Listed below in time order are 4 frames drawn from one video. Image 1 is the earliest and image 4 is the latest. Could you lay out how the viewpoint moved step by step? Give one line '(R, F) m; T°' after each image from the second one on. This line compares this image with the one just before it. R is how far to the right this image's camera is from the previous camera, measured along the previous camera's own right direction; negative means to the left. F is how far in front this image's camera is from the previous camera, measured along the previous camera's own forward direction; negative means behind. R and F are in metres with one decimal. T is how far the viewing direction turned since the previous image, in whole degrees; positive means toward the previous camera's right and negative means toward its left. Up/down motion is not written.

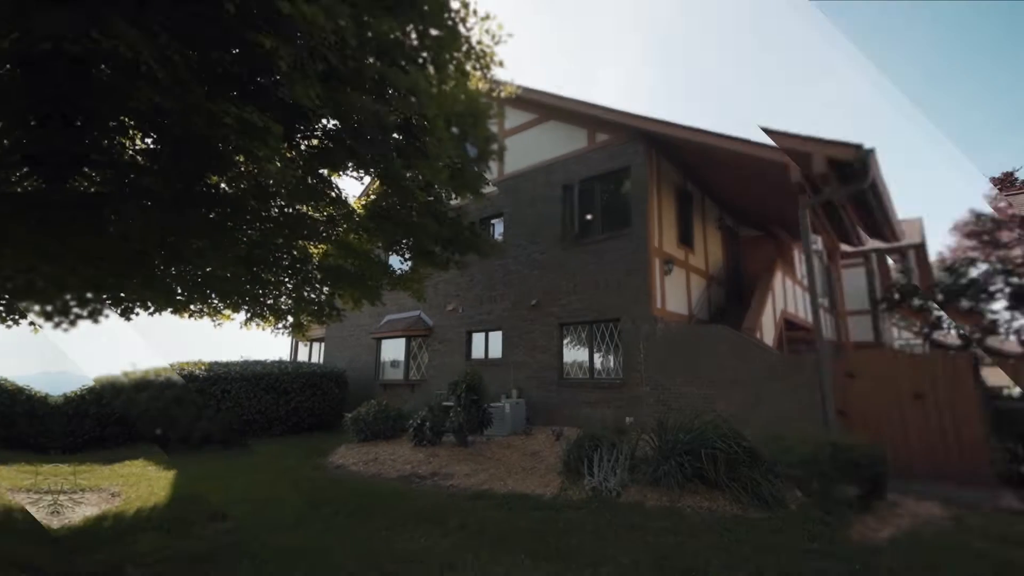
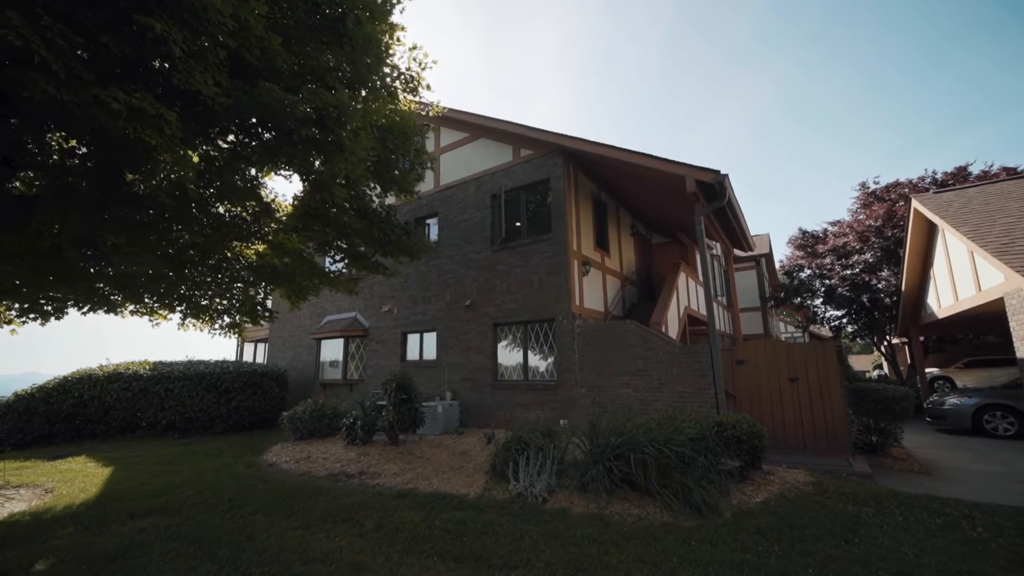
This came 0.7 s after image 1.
(+0.2, -0.4) m; +7°
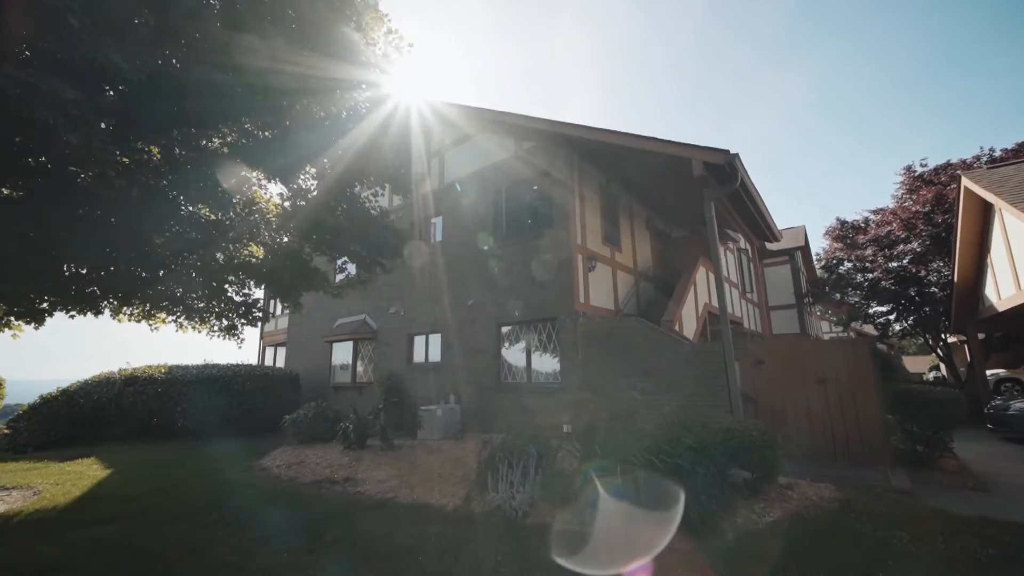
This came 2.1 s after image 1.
(+0.6, +0.5) m; -4°
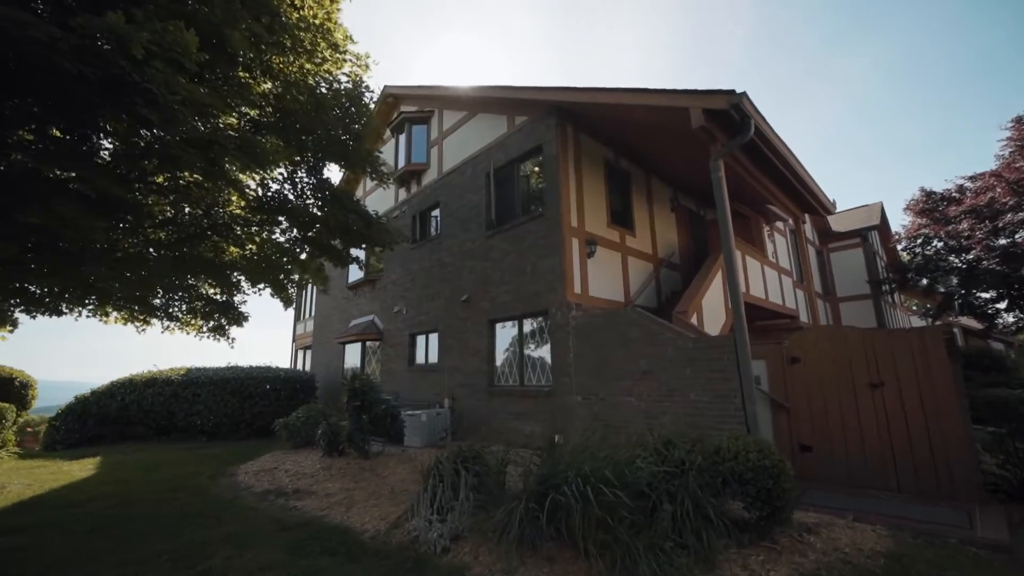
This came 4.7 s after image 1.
(+1.2, +1.0) m; -8°
